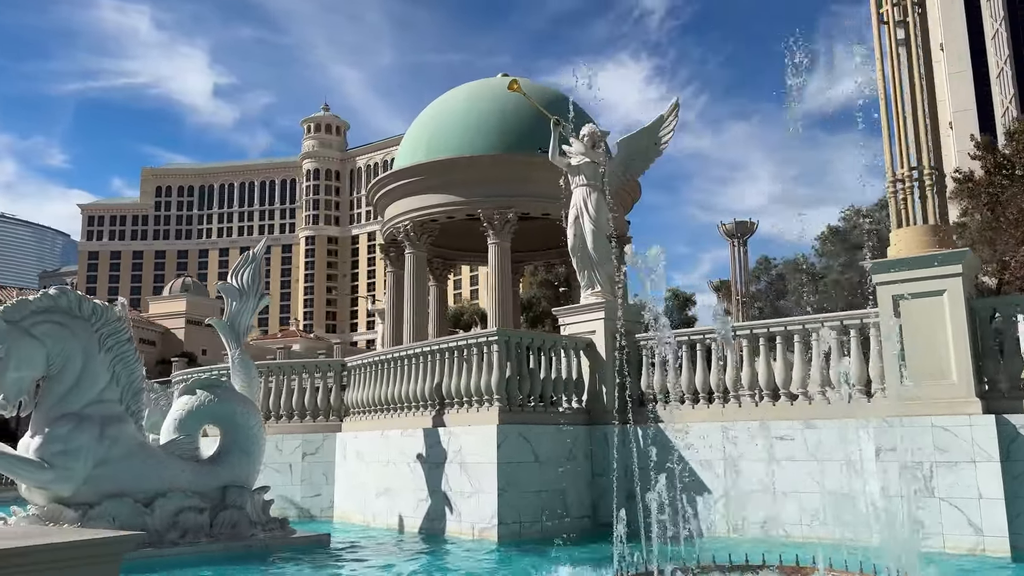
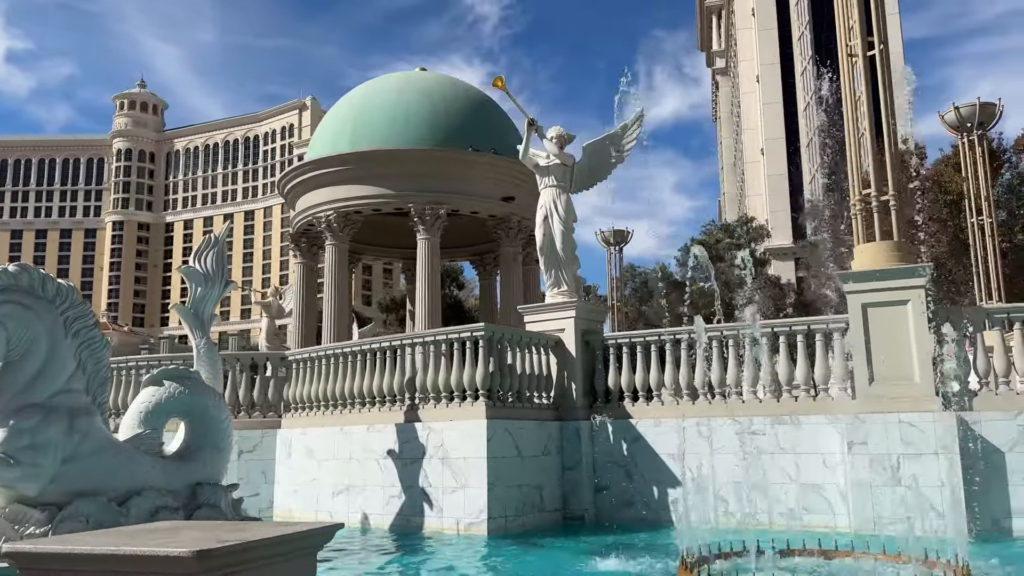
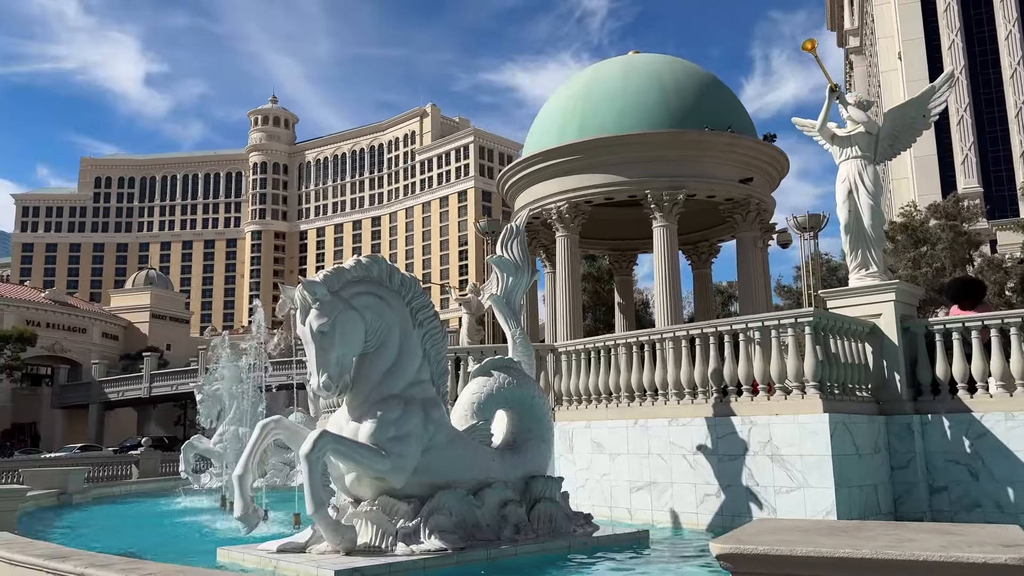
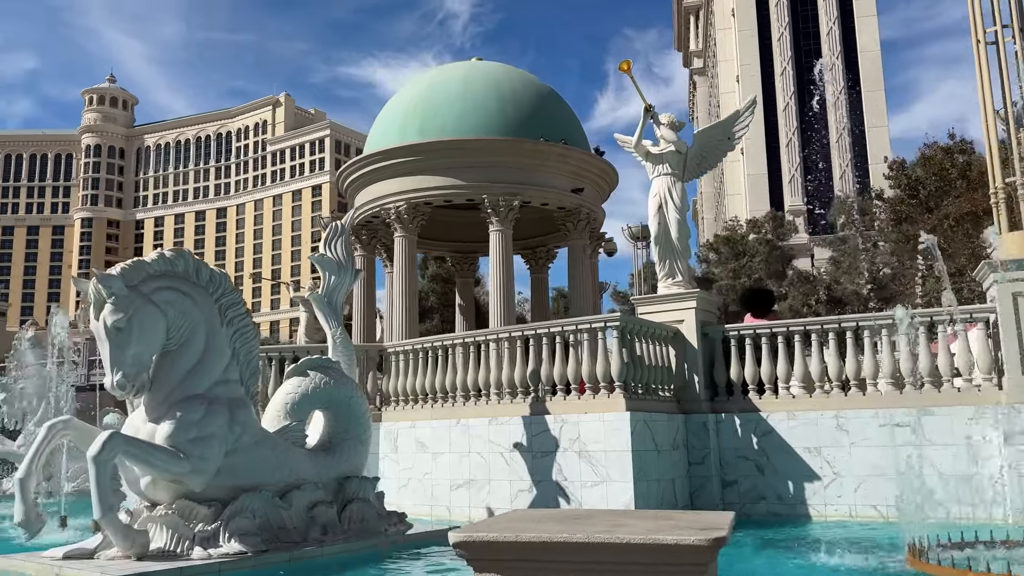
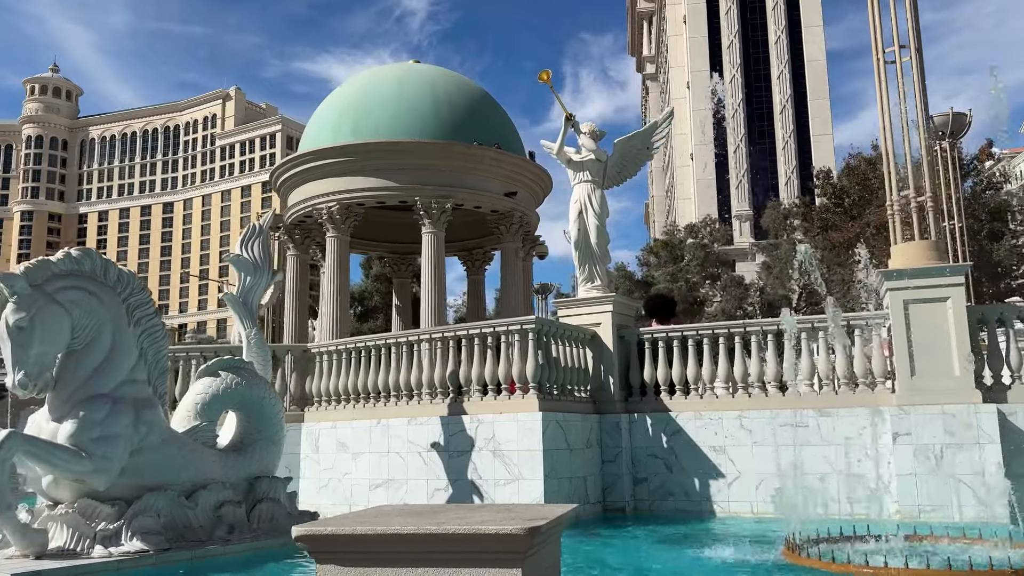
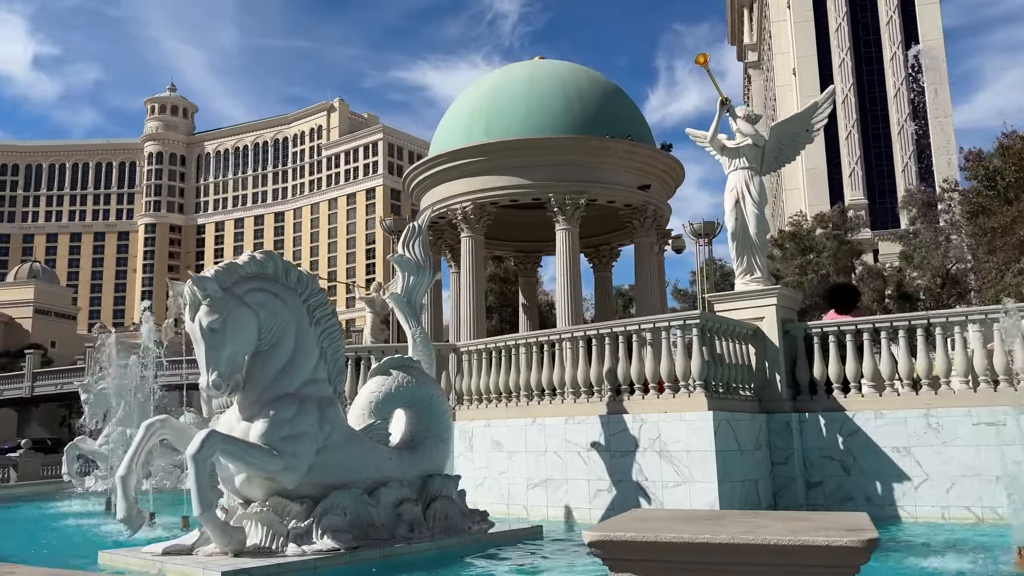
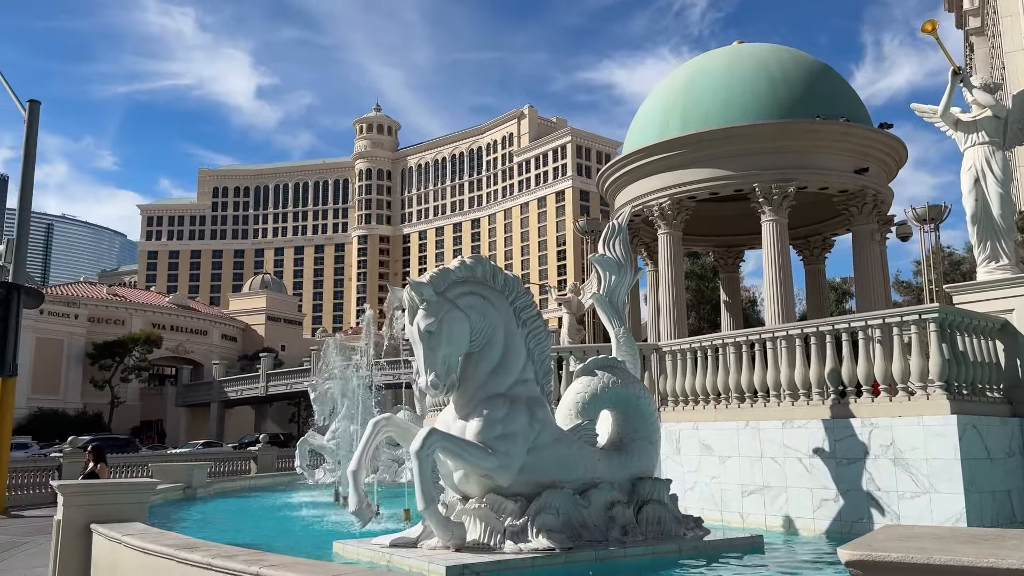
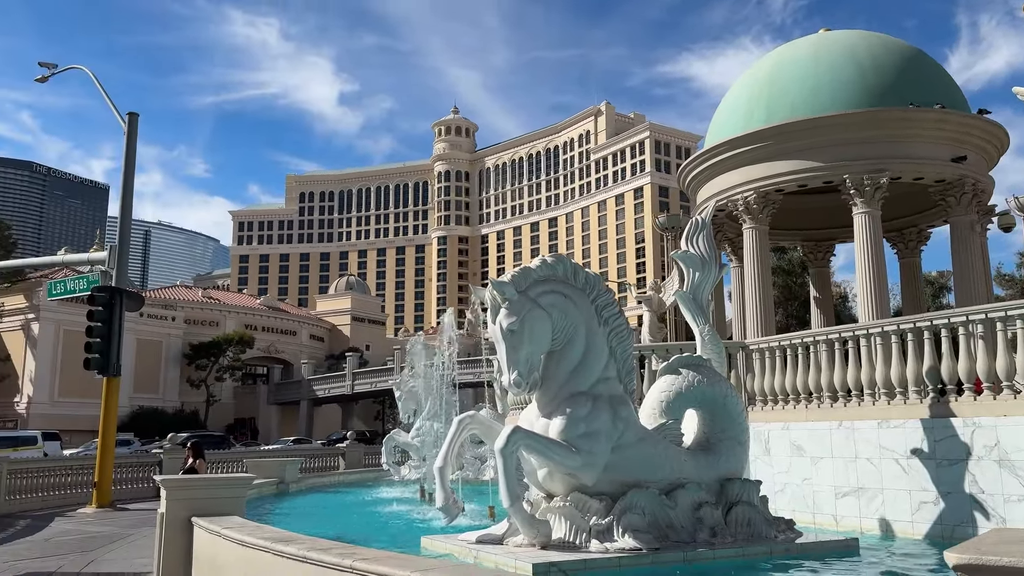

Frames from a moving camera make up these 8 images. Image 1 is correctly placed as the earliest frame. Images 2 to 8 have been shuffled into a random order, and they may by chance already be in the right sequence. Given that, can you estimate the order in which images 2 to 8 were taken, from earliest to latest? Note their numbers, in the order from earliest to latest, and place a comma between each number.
2, 5, 4, 6, 3, 7, 8
